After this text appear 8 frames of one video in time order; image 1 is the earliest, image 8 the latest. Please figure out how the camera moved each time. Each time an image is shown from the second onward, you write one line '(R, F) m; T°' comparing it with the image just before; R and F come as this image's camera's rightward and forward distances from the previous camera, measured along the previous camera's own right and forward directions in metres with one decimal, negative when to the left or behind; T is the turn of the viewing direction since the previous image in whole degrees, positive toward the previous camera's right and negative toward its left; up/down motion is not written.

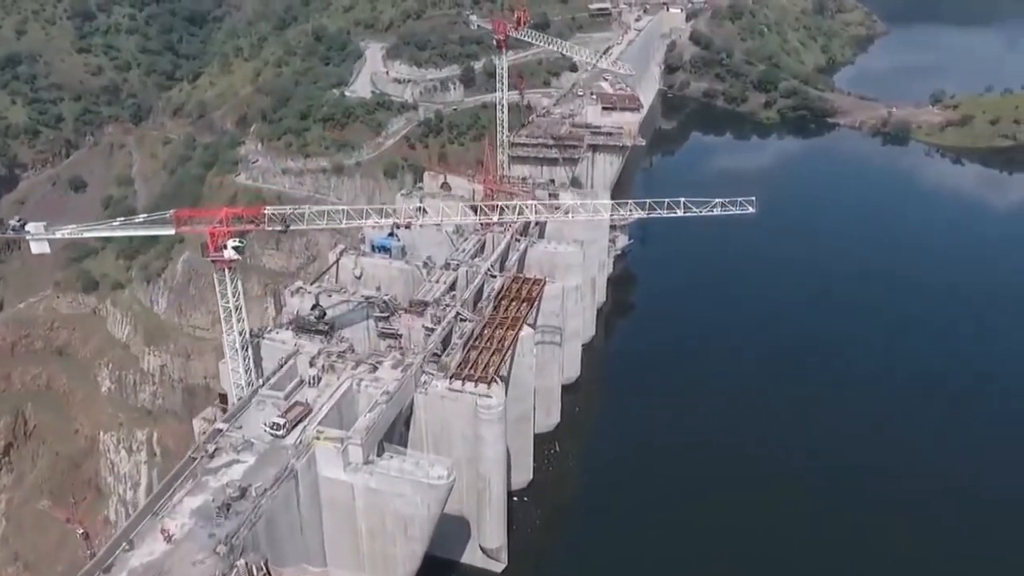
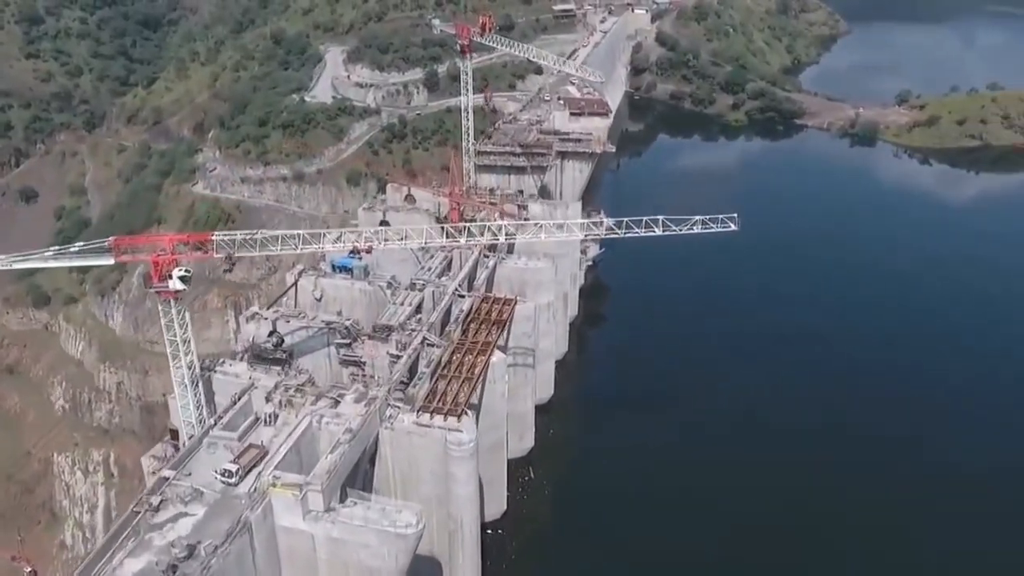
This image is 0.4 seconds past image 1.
(-0.1, +1.3) m; +2°
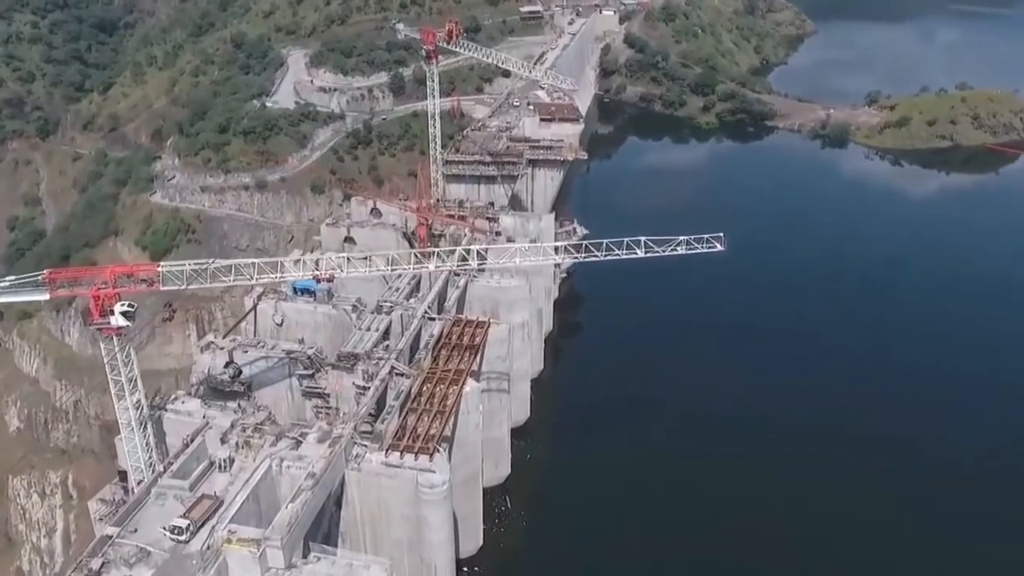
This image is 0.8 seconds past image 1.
(-0.1, +1.3) m; +2°
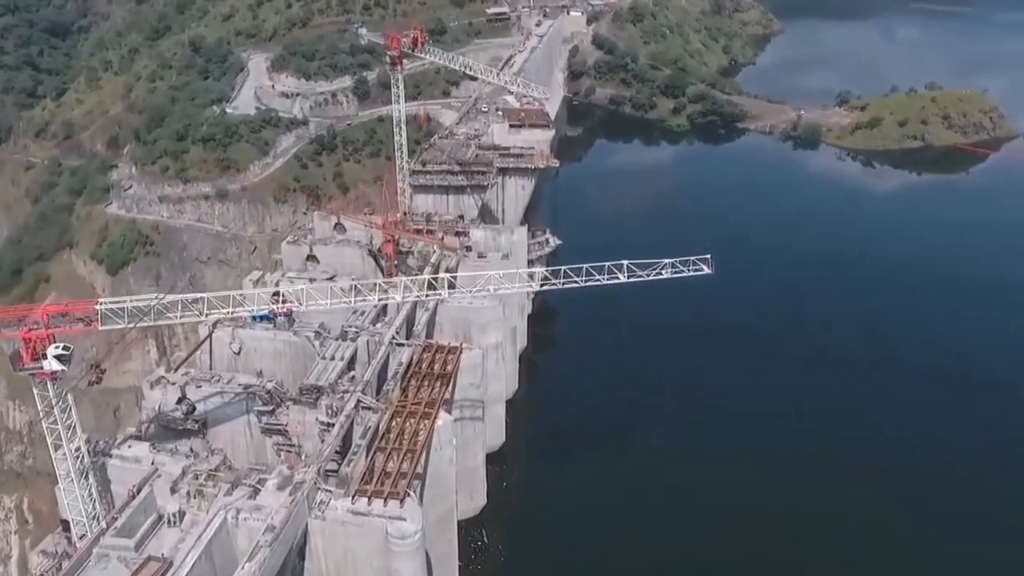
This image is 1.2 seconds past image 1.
(-0.1, +1.3) m; +2°
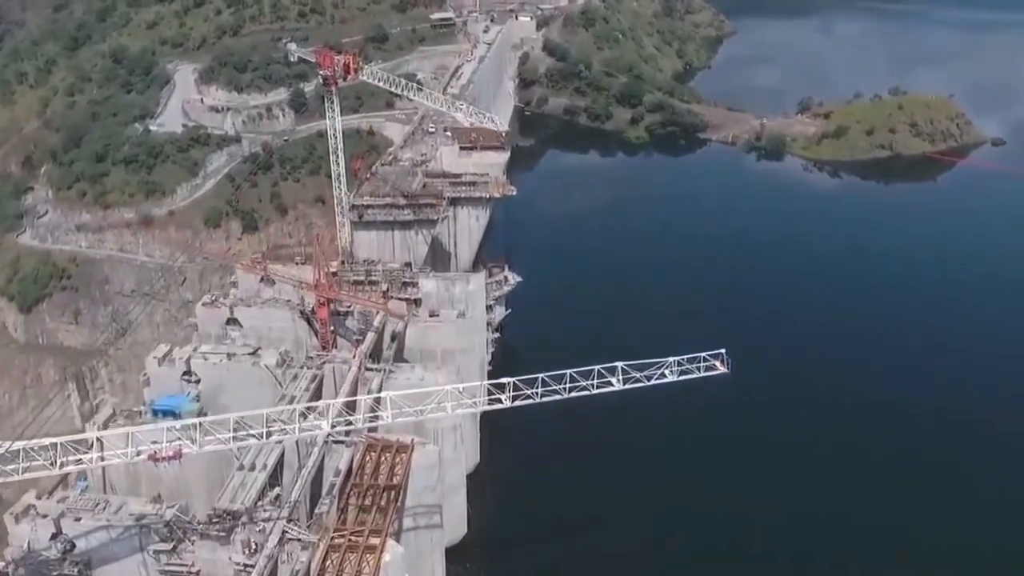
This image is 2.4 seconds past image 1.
(-0.2, +3.7) m; +3°
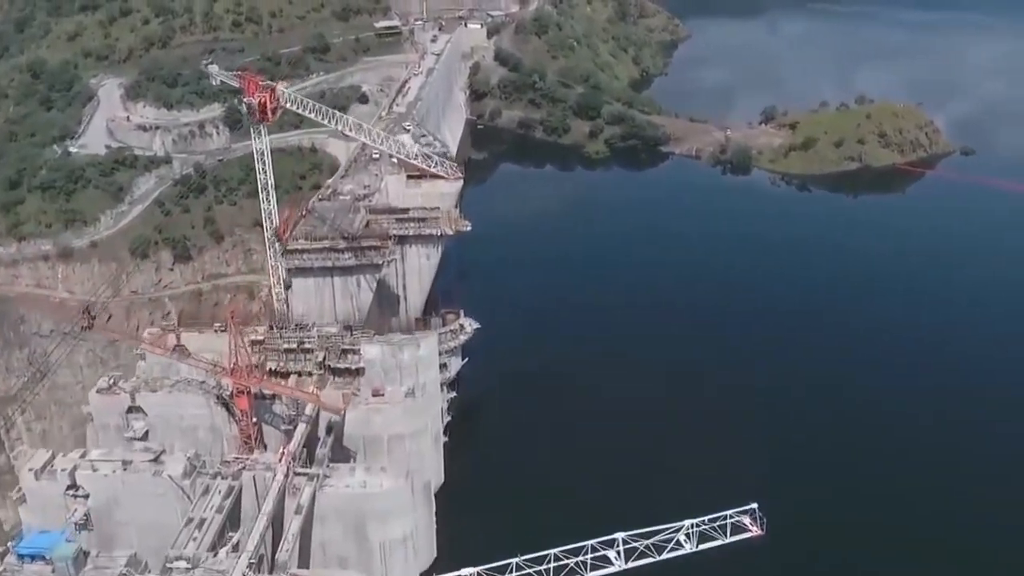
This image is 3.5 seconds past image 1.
(-0.1, +3.5) m; +3°
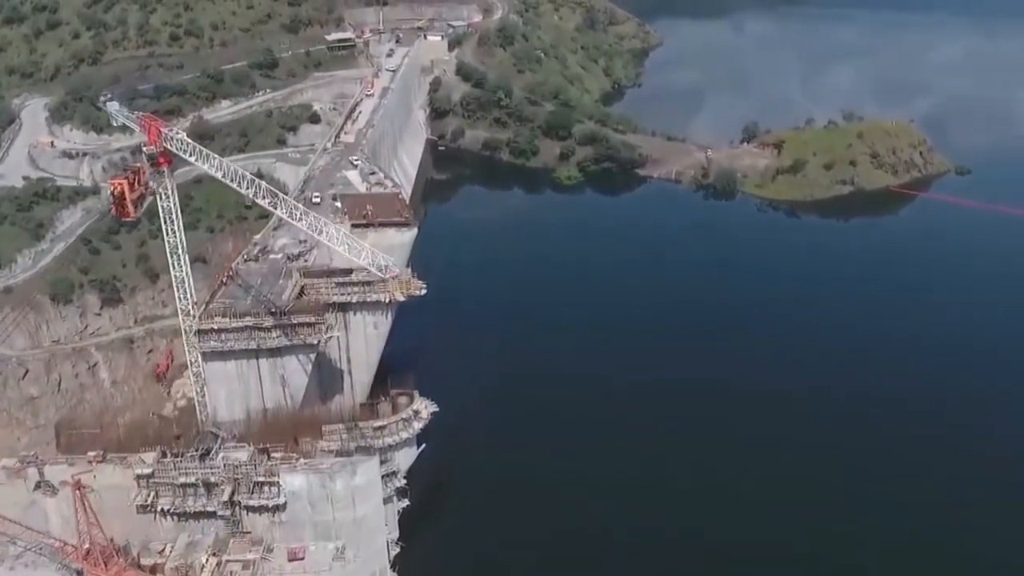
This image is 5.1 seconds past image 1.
(+0.2, +4.5) m; +2°
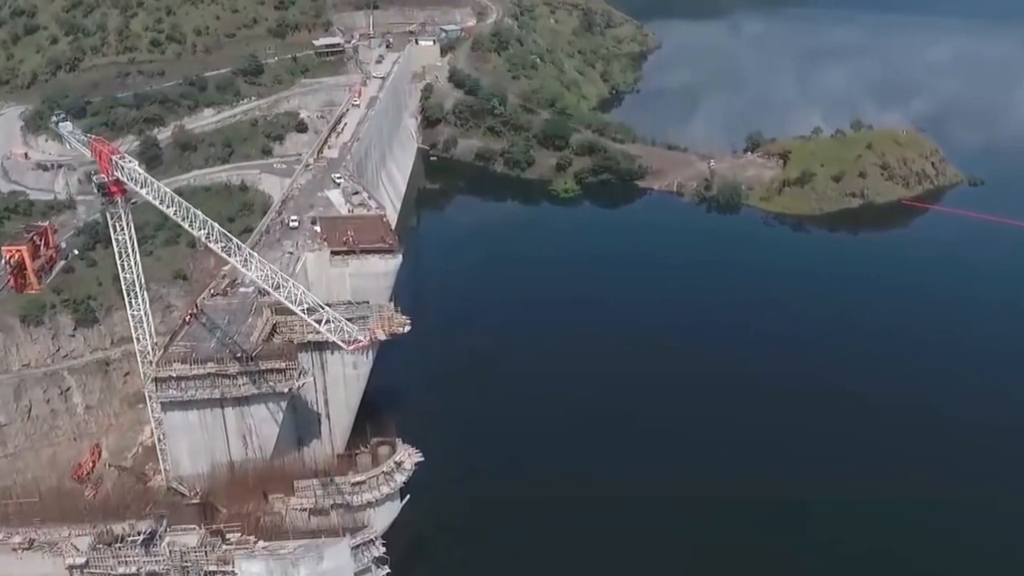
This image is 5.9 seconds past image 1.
(+0.1, +2.1) m; 0°
